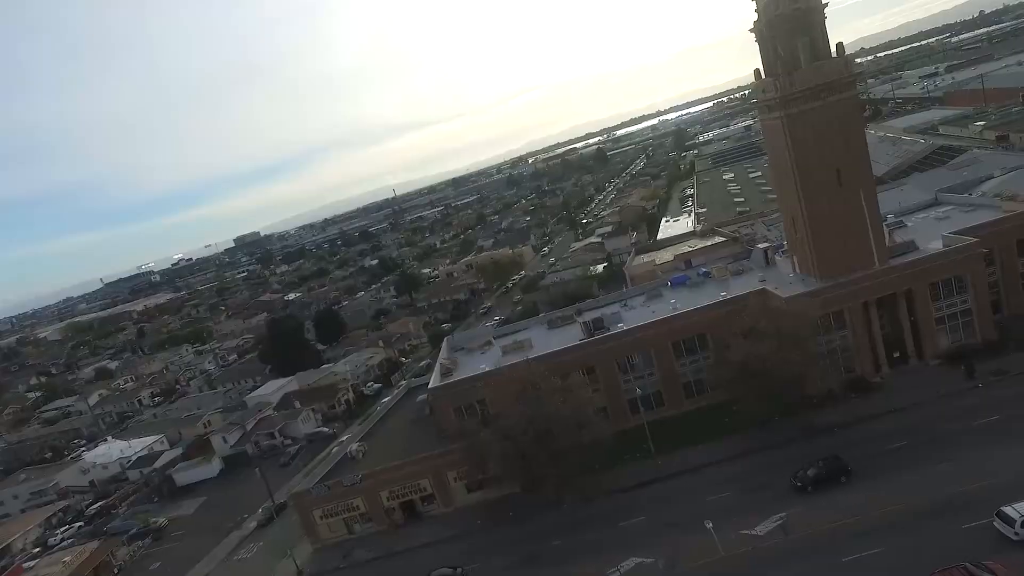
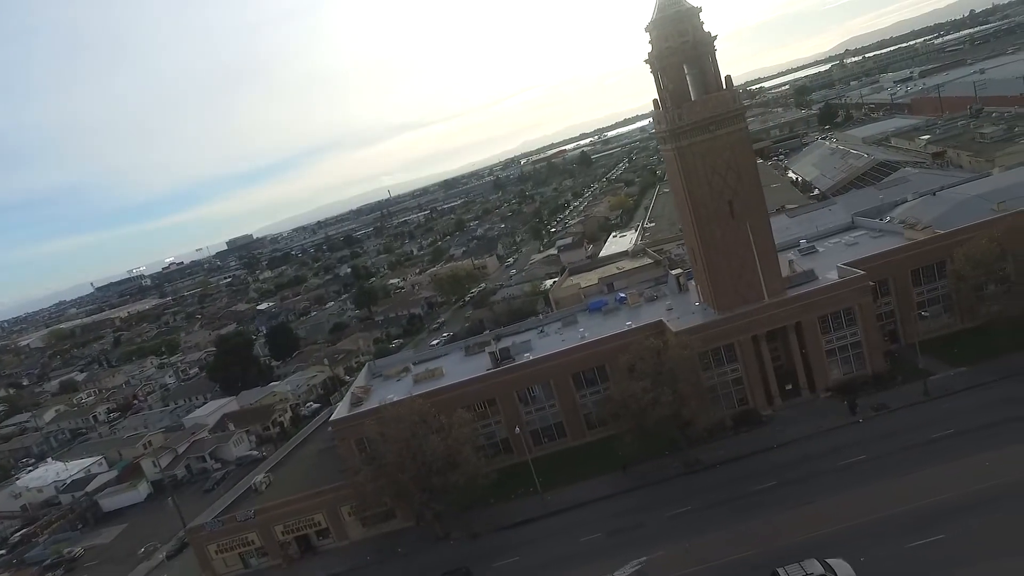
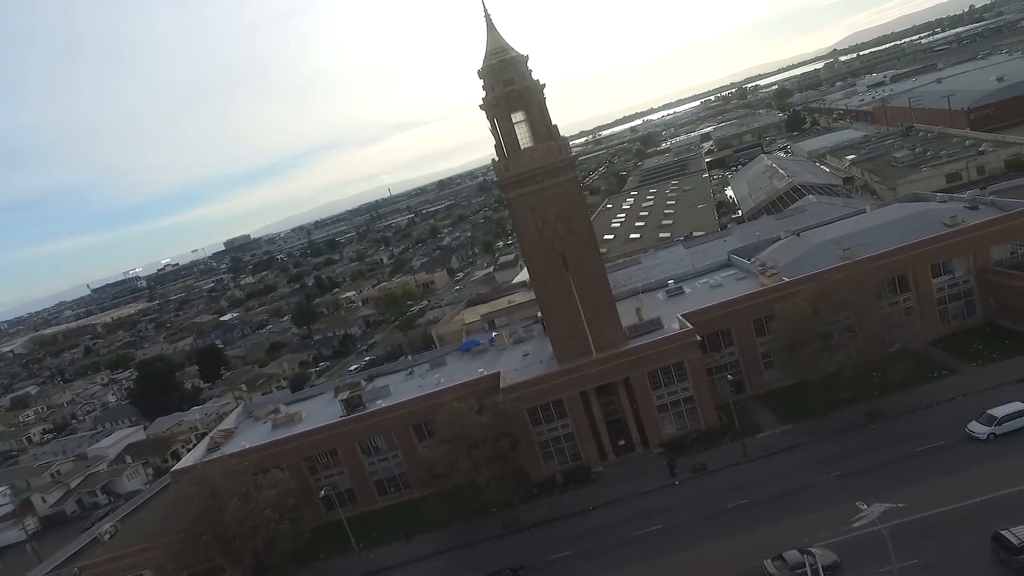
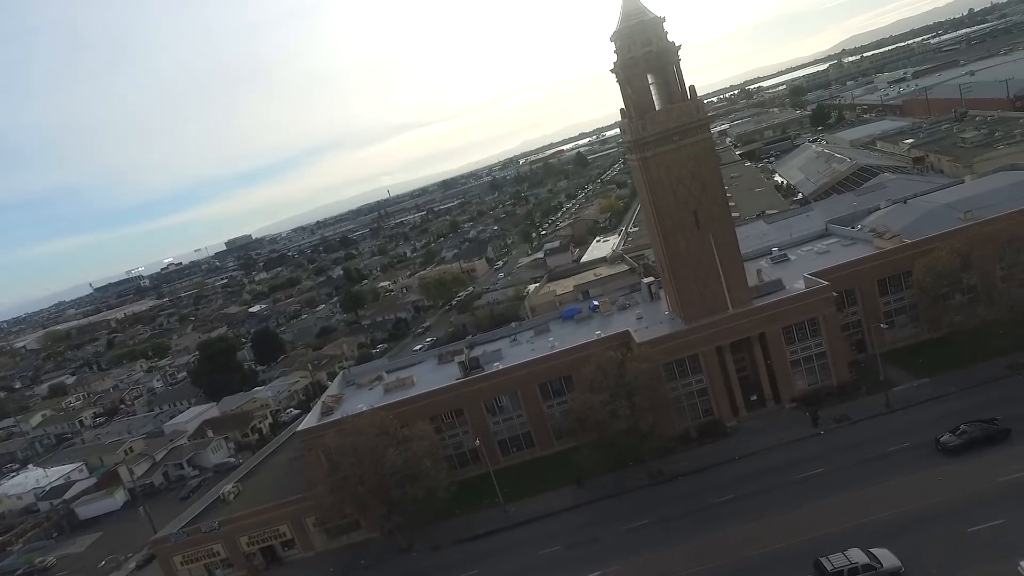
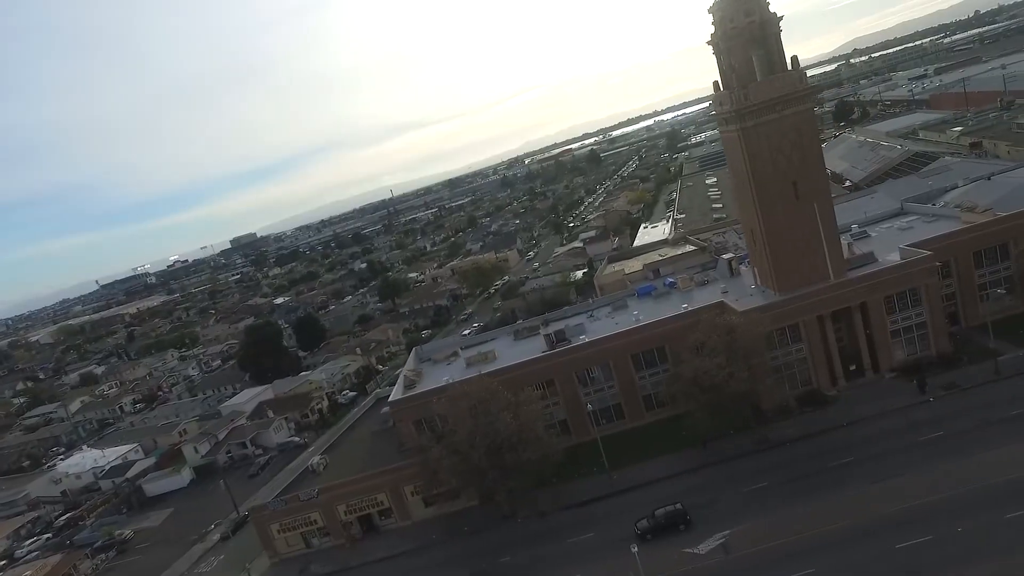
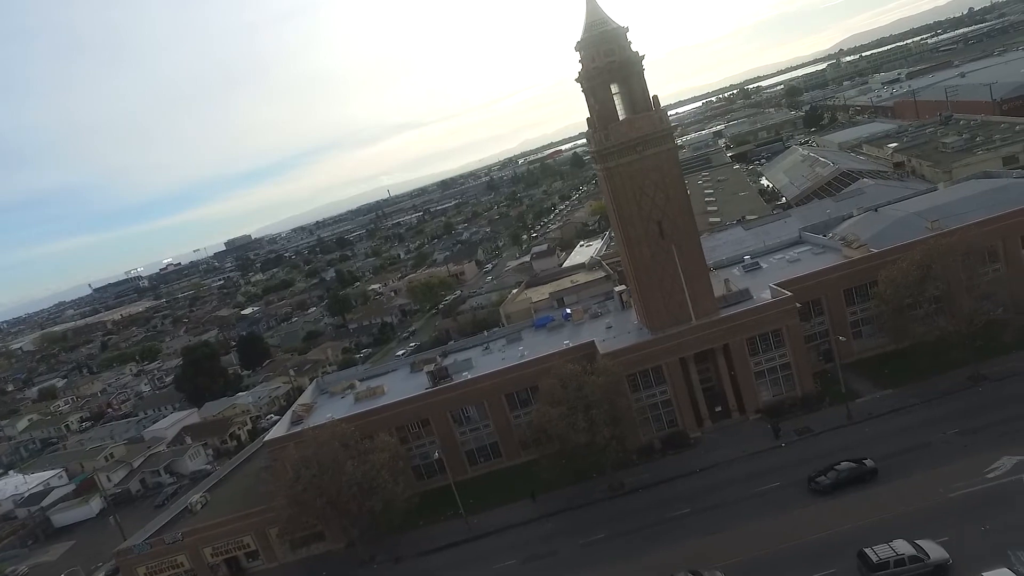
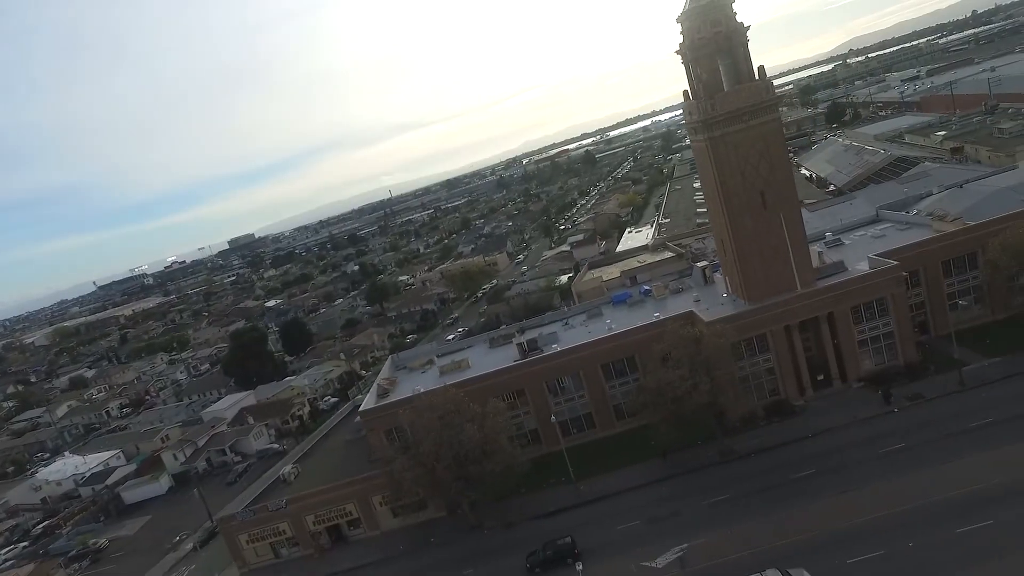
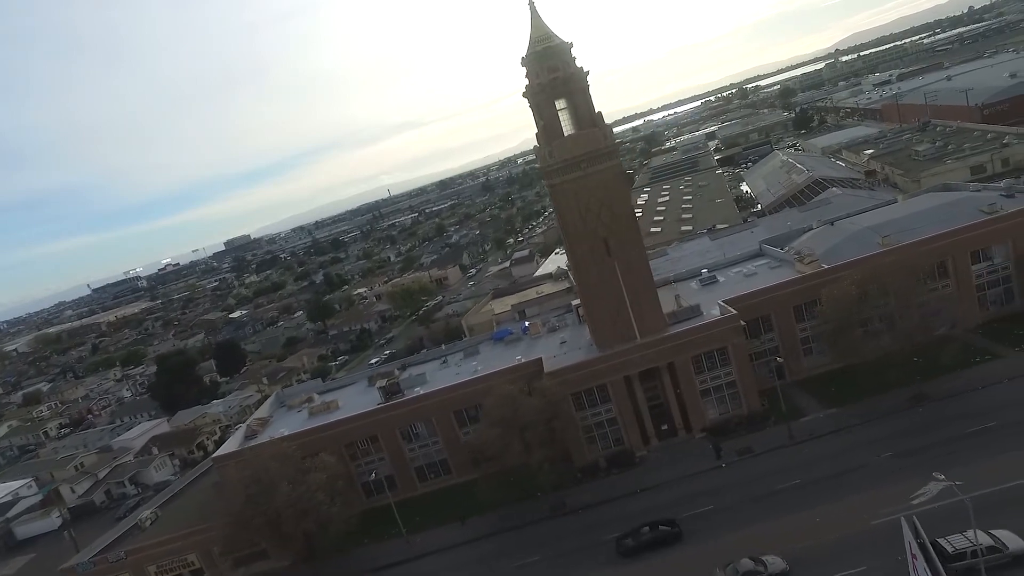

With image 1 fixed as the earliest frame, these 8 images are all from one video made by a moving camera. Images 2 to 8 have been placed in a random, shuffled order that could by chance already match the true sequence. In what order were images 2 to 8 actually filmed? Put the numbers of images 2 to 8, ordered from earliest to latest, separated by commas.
5, 7, 2, 4, 6, 8, 3
